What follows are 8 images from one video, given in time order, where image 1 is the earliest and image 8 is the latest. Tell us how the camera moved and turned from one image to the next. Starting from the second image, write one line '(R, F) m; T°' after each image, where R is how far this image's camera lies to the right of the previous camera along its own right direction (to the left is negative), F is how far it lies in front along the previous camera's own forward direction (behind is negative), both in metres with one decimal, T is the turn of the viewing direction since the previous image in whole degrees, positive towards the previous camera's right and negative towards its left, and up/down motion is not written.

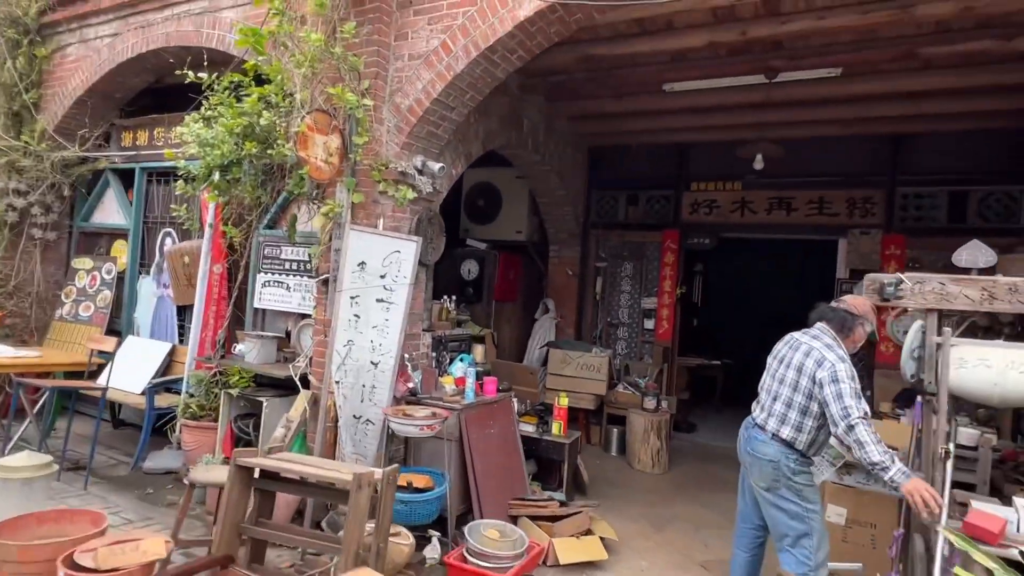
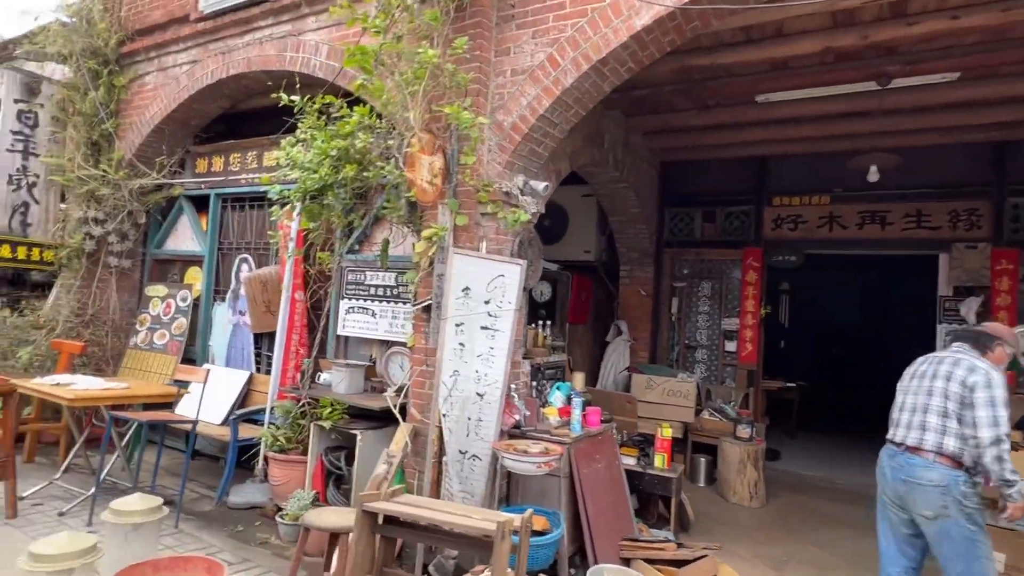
(-0.6, +0.2) m; -3°
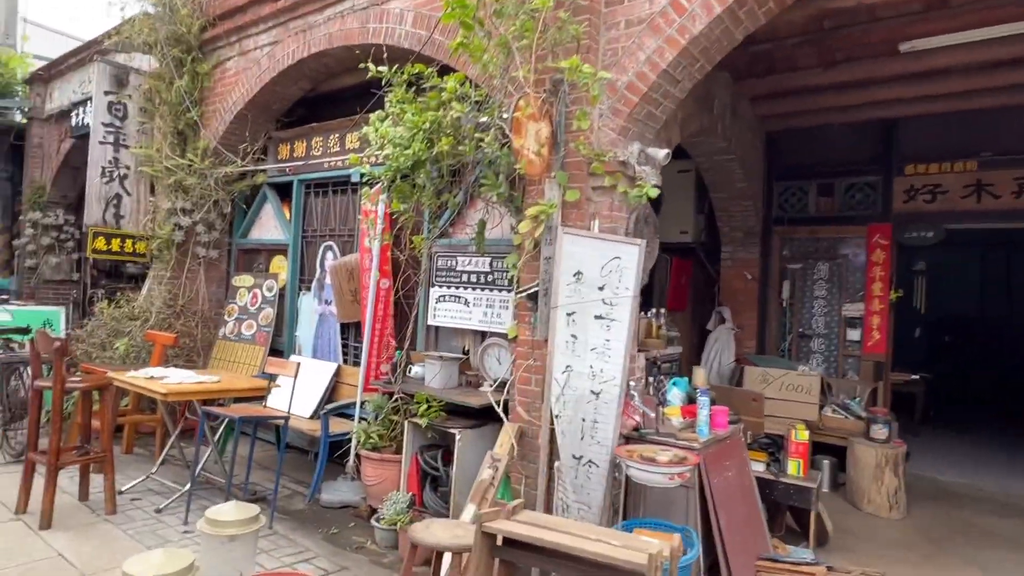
(-0.3, +0.5) m; -6°
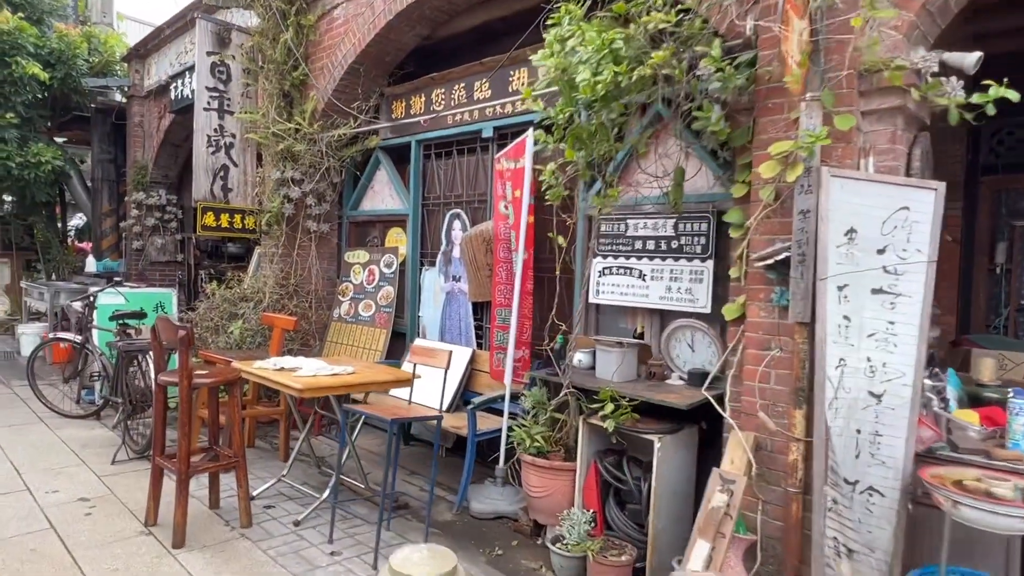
(-0.8, +0.8) m; -6°
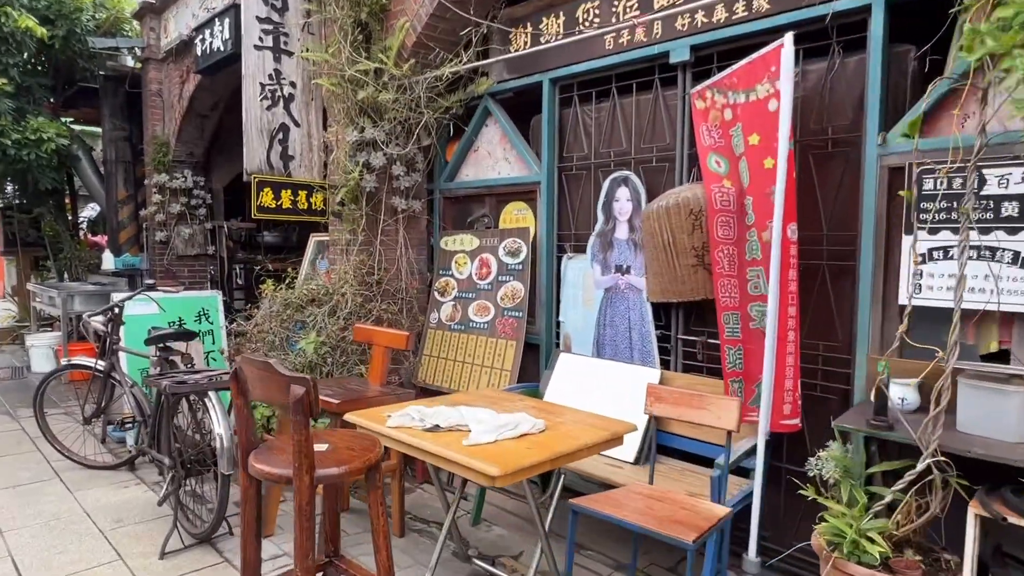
(-1.1, +1.5) m; -1°
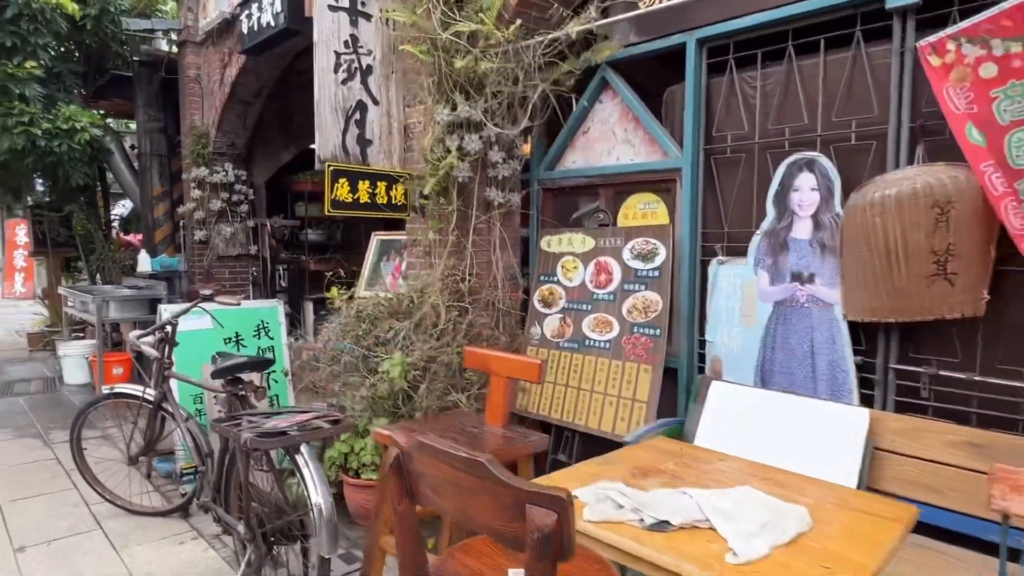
(-0.7, +0.8) m; -2°
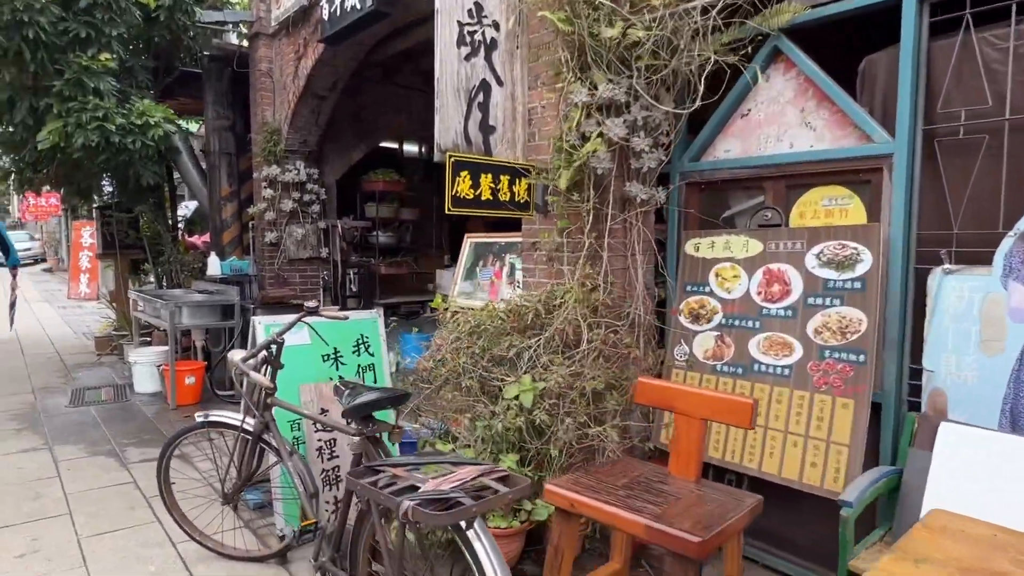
(-0.6, +0.6) m; -4°
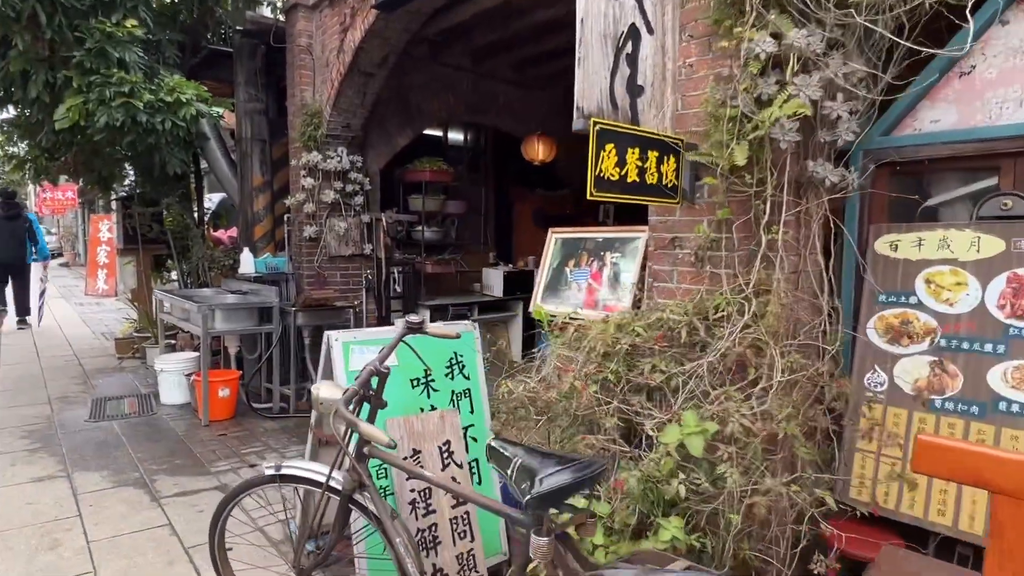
(-0.6, +0.7) m; -1°
